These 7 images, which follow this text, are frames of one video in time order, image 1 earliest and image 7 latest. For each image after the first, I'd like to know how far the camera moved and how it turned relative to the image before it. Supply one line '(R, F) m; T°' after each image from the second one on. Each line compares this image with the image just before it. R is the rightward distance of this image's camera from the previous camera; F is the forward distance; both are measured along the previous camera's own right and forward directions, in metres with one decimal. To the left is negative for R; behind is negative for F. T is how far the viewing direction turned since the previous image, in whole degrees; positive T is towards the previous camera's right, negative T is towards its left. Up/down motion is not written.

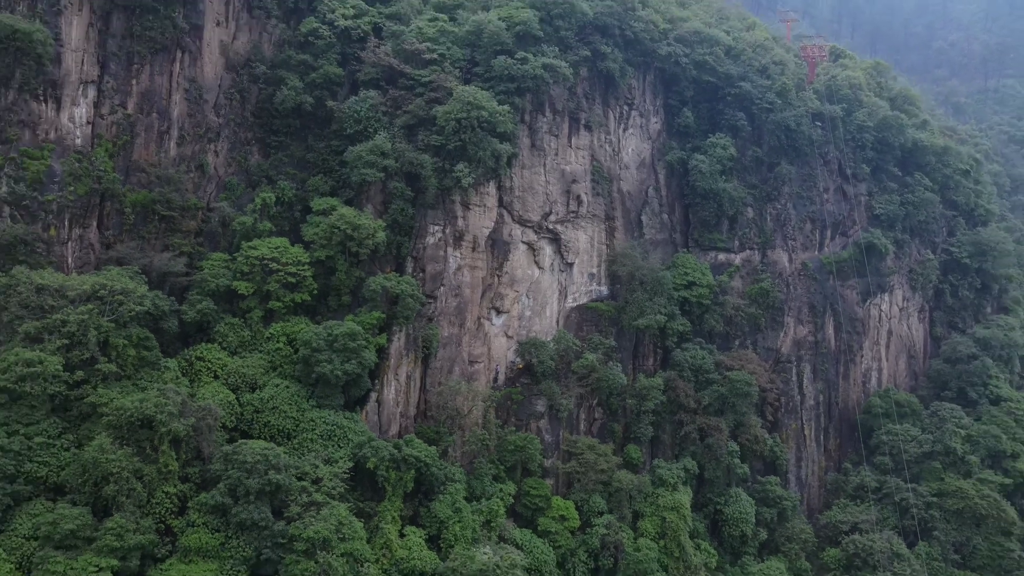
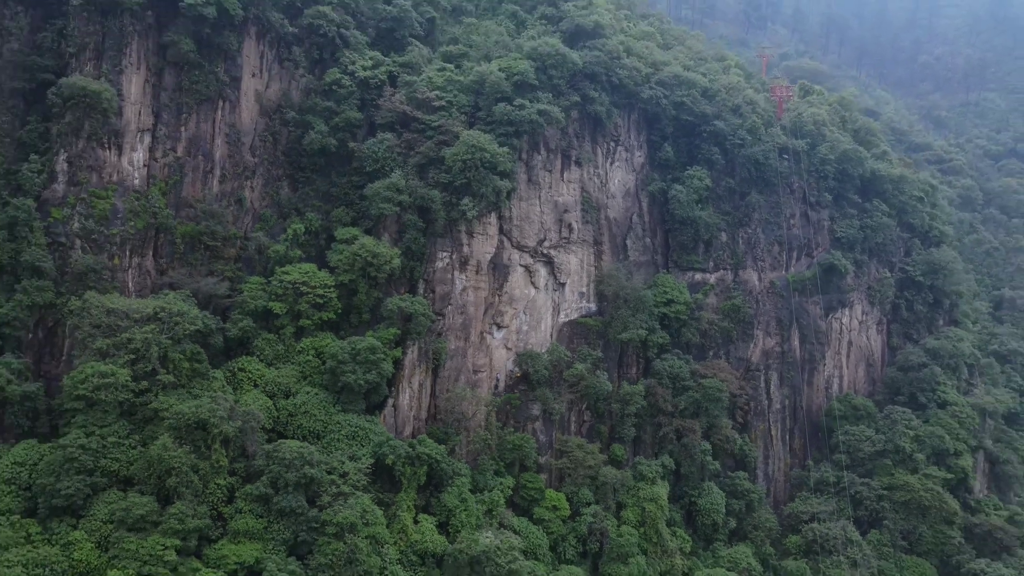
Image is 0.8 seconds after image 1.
(0.0, -2.5) m; 0°
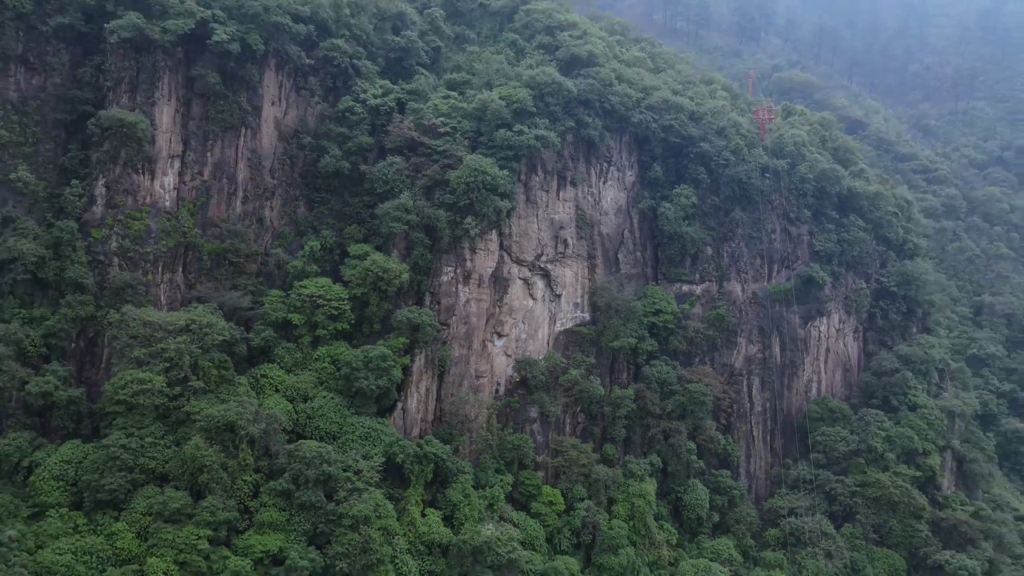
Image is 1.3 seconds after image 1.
(0.0, -1.7) m; 0°
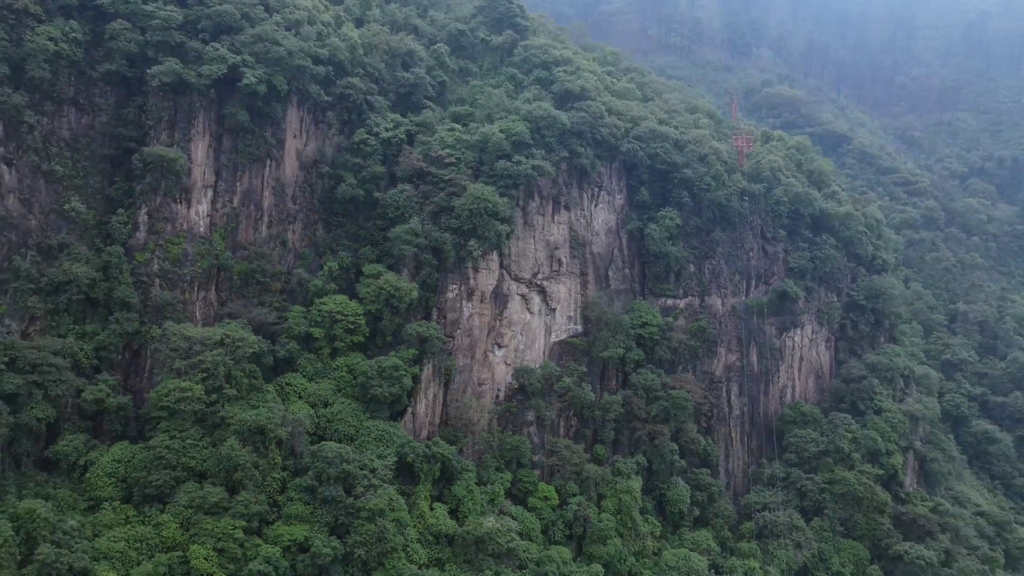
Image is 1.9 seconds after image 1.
(0.0, -2.3) m; 0°
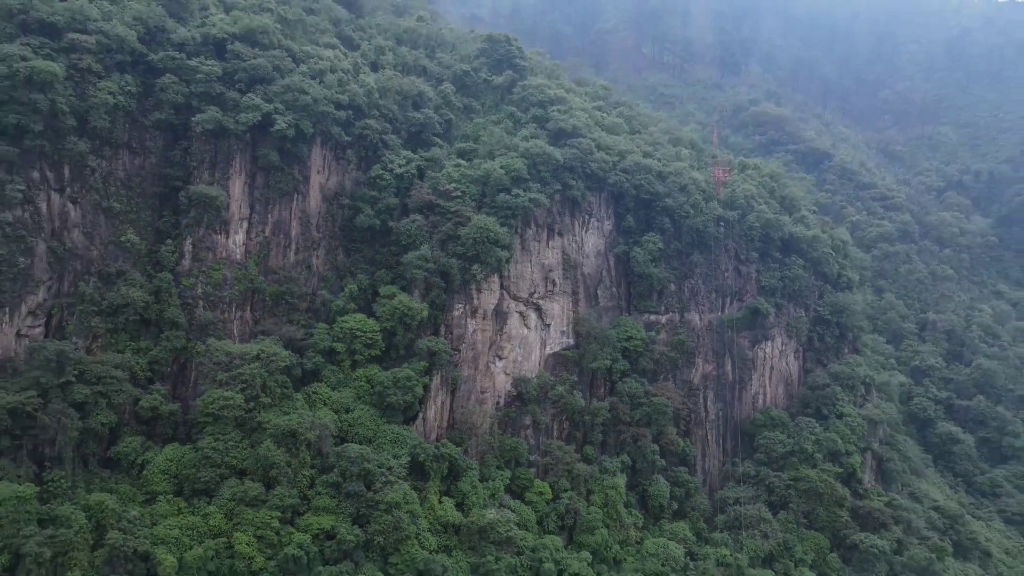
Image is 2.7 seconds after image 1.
(0.0, -3.1) m; 0°
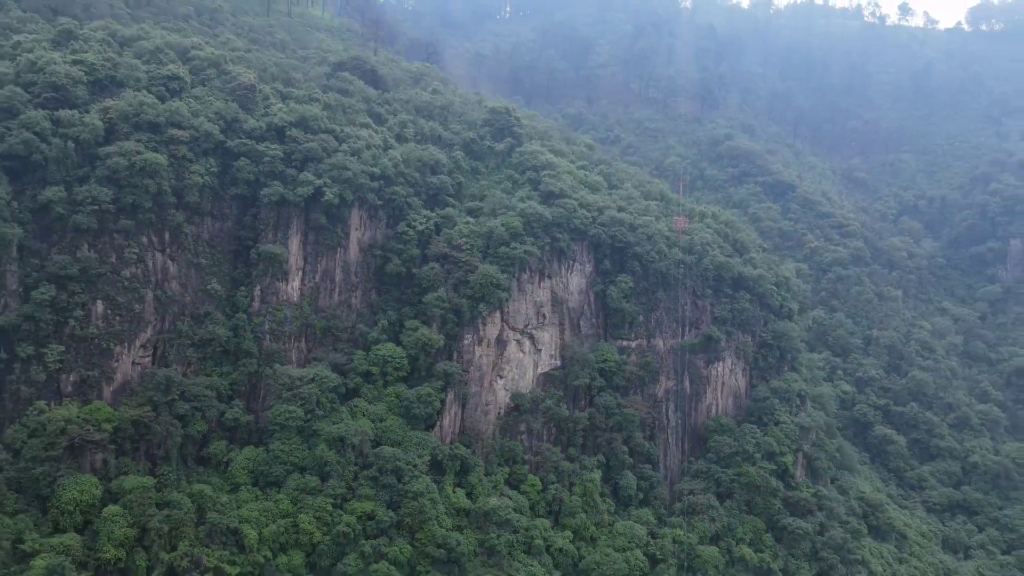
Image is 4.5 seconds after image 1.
(+0.1, -6.9) m; 0°
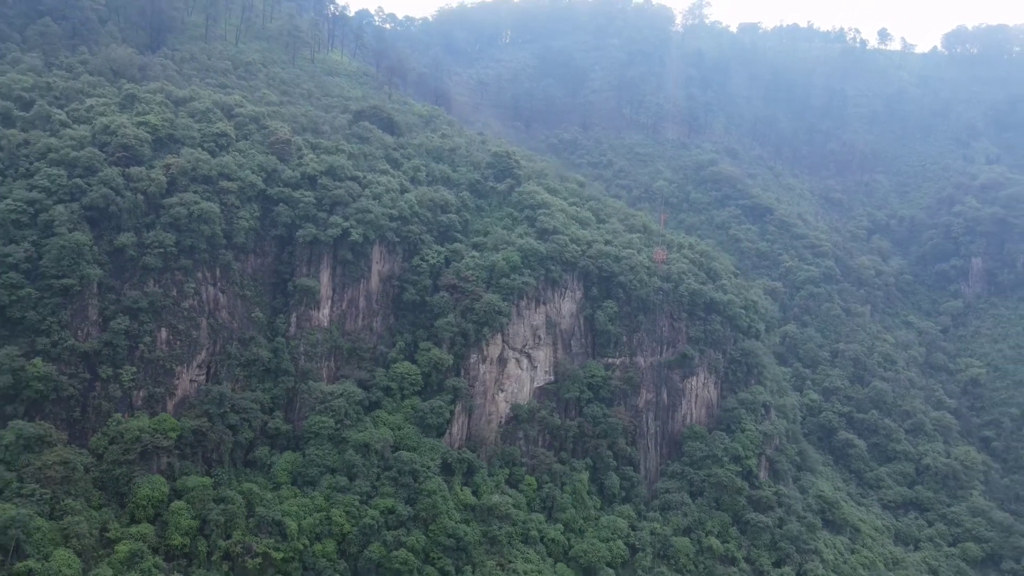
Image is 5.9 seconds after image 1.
(0.0, -5.3) m; 0°
